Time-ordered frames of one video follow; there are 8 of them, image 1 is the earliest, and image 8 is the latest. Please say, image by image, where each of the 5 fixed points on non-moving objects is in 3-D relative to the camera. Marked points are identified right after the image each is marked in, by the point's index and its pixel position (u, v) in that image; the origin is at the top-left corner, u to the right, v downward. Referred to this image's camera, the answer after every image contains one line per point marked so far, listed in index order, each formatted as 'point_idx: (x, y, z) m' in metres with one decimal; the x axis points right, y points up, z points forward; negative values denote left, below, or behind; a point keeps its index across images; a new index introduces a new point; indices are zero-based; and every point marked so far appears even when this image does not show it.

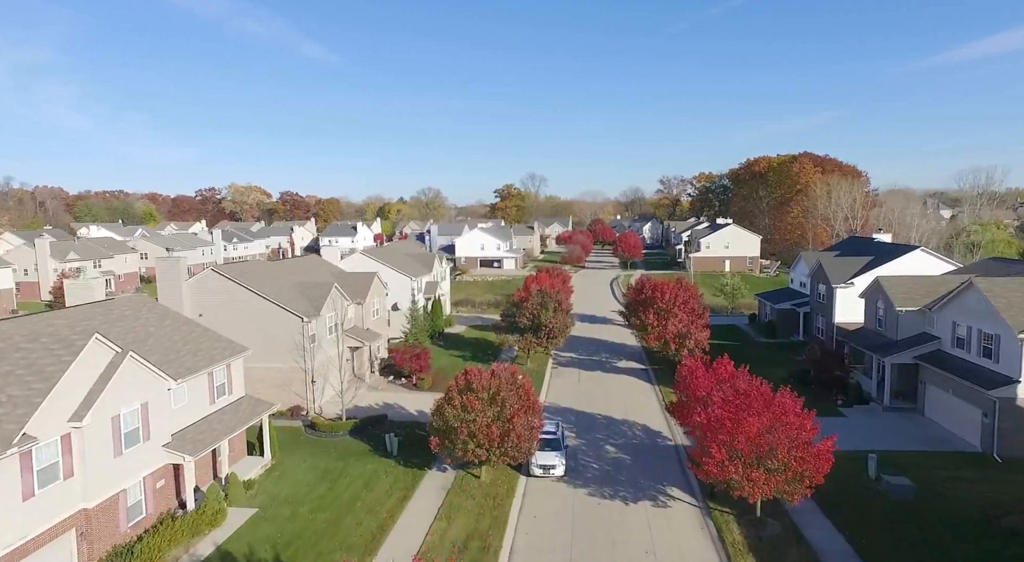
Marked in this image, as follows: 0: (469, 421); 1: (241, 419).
0: (-1.2, -3.9, +18.8) m
1: (-7.8, -3.9, +19.2) m
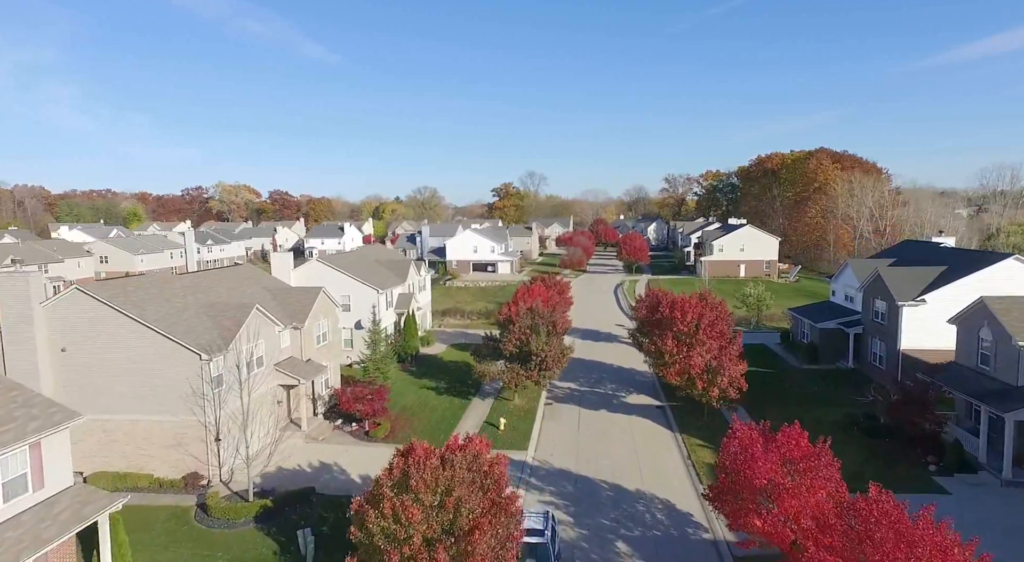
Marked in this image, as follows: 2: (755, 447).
0: (-1.9, -4.5, +12.0) m
1: (-8.5, -4.6, +12.4) m
2: (+5.0, -3.4, +13.9) m
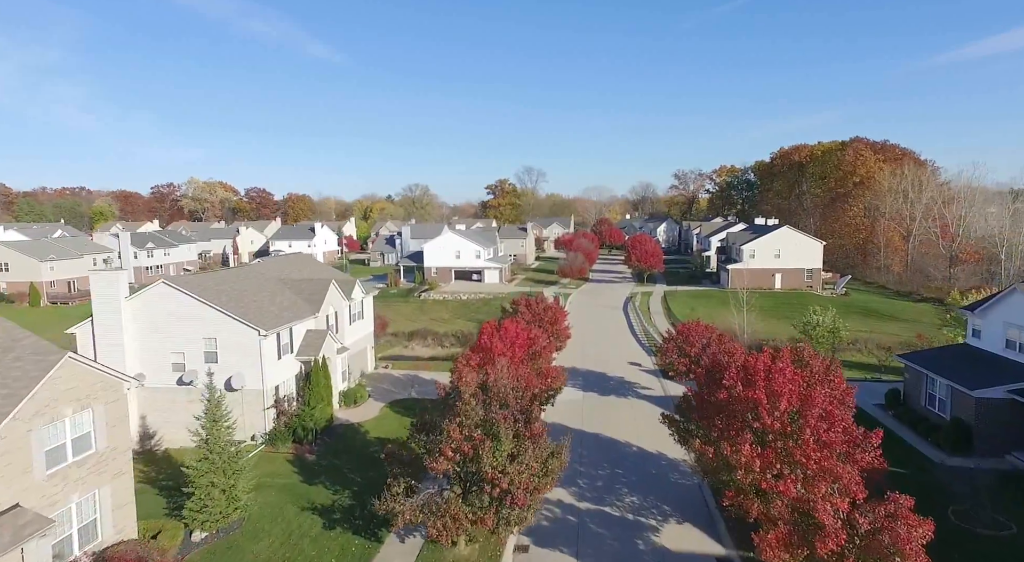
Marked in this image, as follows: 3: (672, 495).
0: (-3.3, -5.6, -0.8) m
1: (-9.9, -5.7, -0.4) m
2: (+3.6, -4.5, +1.1) m
3: (+4.5, -5.7, +18.9) m
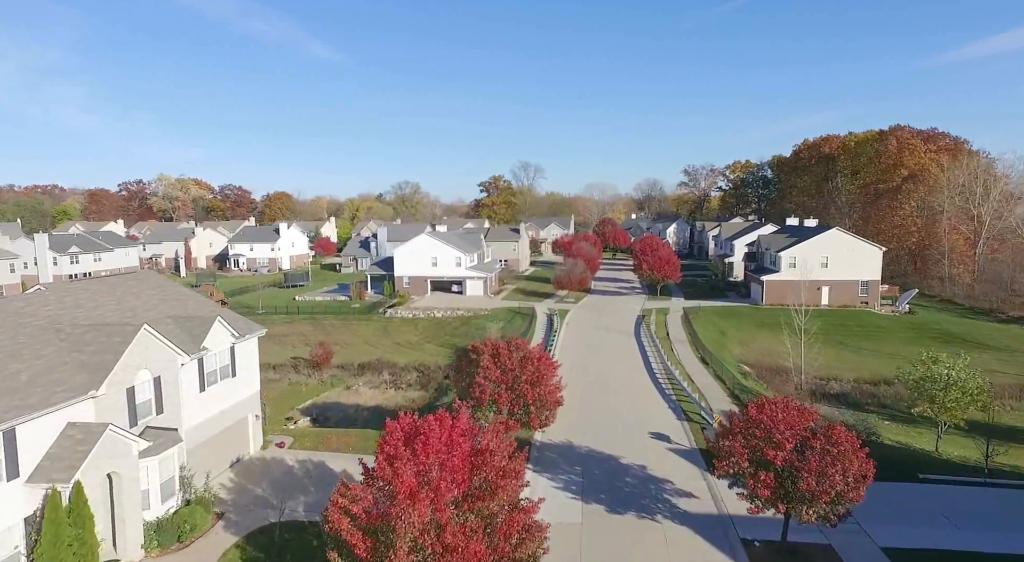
0: (-4.5, -6.6, -12.5) m
1: (-11.1, -6.7, -12.0) m
2: (+2.3, -5.5, -10.5) m
3: (+3.3, -6.8, +7.2) m
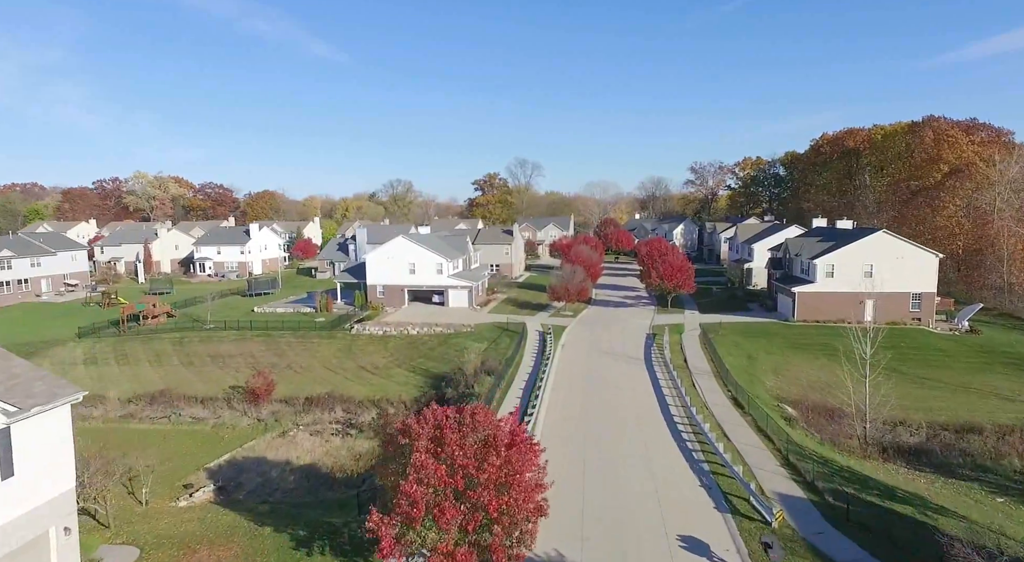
0: (-5.4, -7.3, -20.2) m
1: (-12.0, -7.4, -19.8) m
2: (+1.4, -6.2, -18.3) m
3: (+2.4, -7.5, -0.5) m
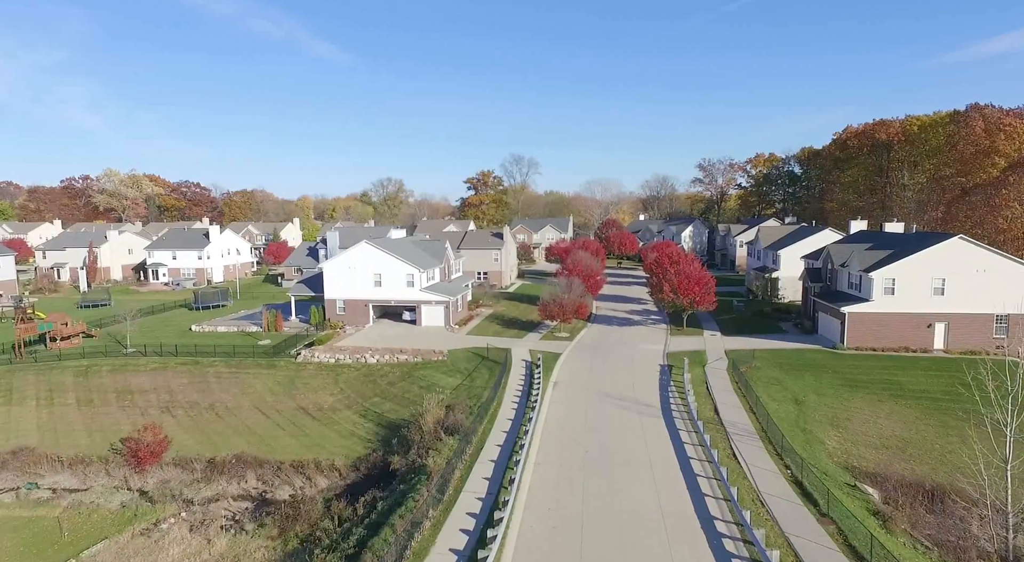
0: (-6.5, -8.2, -28.7) m
1: (-13.1, -8.2, -28.3) m
2: (+0.4, -7.0, -26.8) m
3: (+1.4, -8.3, -9.0) m
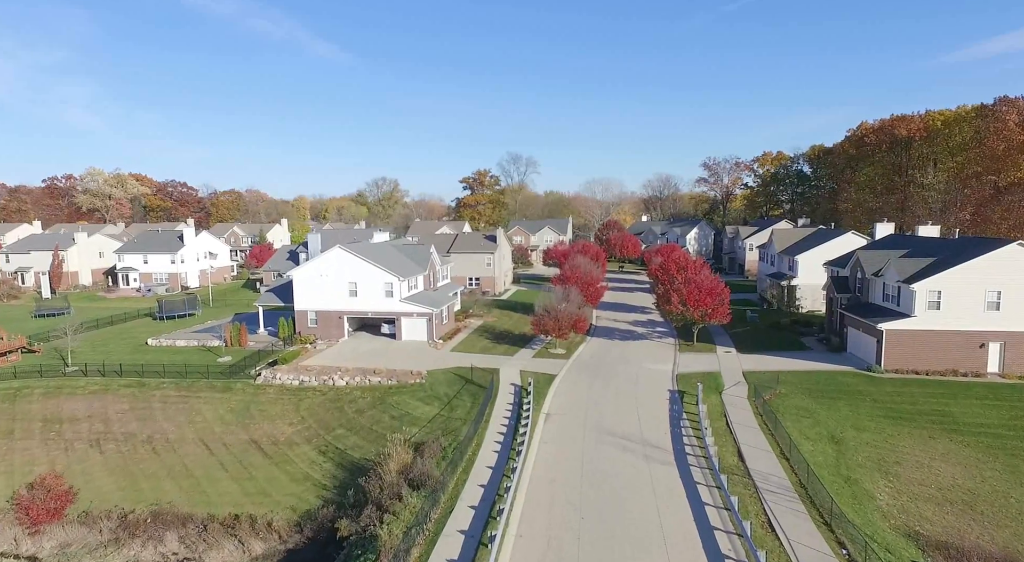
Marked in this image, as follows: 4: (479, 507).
0: (-7.1, -8.7, -33.2) m
1: (-13.7, -8.7, -32.8) m
2: (-0.2, -7.5, -31.3) m
3: (+0.7, -8.9, -13.6) m
4: (-0.9, -6.1, +18.7) m
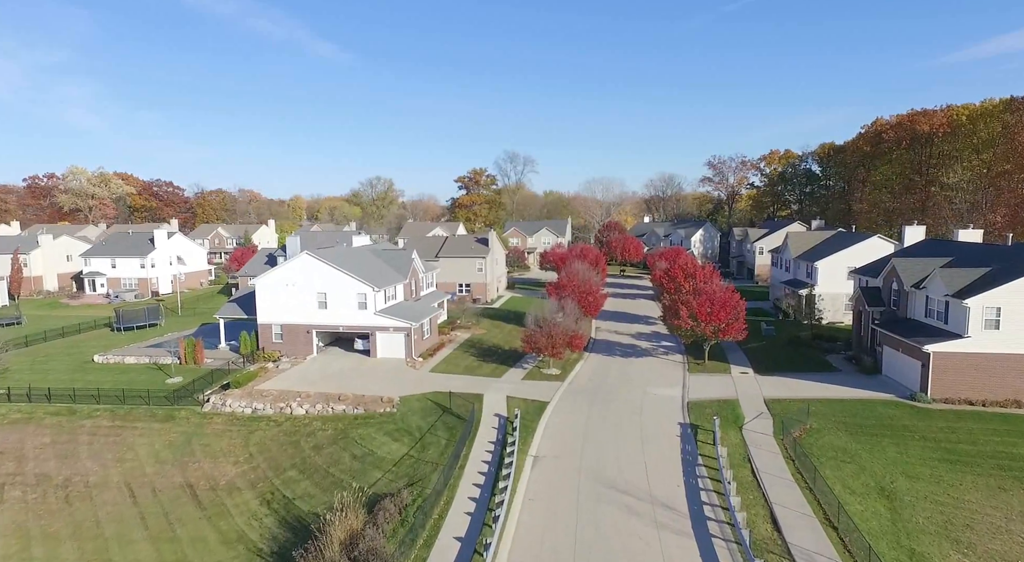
0: (-7.7, -9.2, -37.6) m
1: (-14.3, -9.2, -37.2) m
2: (-0.9, -8.0, -35.7) m
3: (+0.1, -9.4, -17.9) m
4: (-1.5, -6.6, +14.3) m
